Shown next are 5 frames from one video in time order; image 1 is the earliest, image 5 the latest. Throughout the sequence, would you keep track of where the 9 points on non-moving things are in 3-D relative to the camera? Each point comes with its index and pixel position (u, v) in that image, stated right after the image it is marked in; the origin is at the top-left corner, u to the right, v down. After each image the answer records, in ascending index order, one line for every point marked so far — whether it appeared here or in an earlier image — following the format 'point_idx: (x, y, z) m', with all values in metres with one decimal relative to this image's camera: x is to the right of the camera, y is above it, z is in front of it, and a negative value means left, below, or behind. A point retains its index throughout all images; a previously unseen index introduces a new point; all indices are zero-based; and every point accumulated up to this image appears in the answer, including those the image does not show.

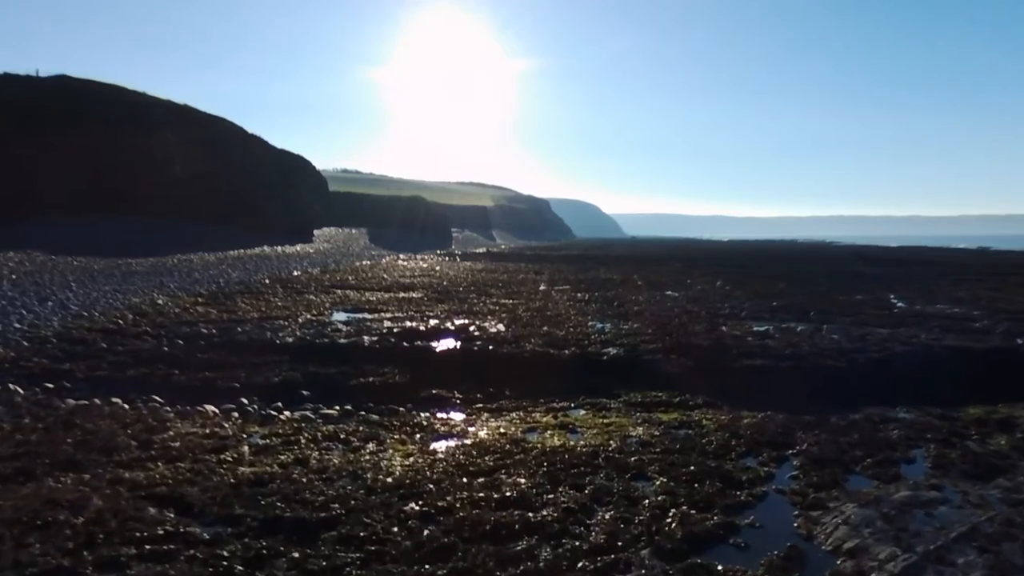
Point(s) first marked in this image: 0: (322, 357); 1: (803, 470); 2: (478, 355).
0: (-2.4, -0.9, +18.2) m
1: (+1.9, -1.2, +9.6) m
2: (-0.4, -0.9, +18.7) m
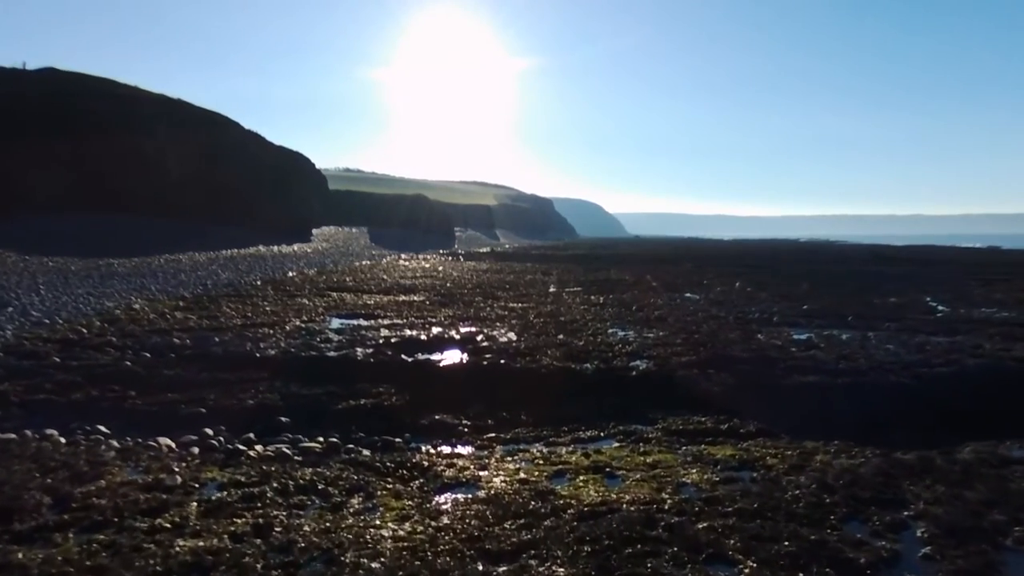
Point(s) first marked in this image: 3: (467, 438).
0: (-2.2, -0.9, +15.7) m
1: (+2.1, -1.3, +7.1) m
2: (-0.3, -0.9, +16.2) m
3: (-0.4, -1.3, +12.9) m
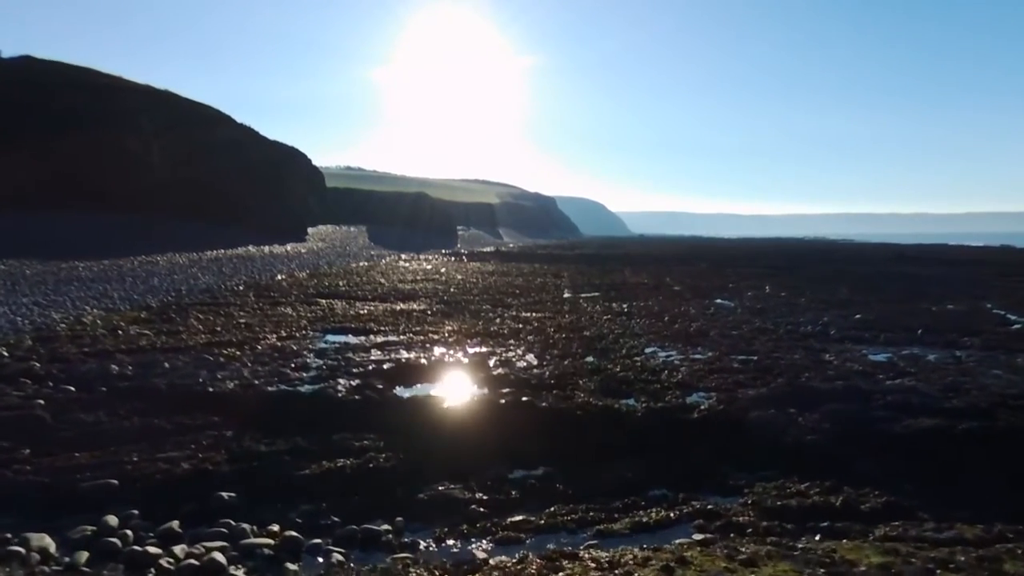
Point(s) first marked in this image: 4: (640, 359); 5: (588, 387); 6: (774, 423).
0: (-2.0, -1.1, +12.0) m
1: (+2.3, -1.4, +3.4) m
2: (0.0, -1.1, +12.5) m
3: (-0.2, -1.5, +9.1) m
4: (+1.5, -0.8, +17.2) m
5: (+0.7, -1.0, +14.1) m
6: (+2.2, -1.1, +12.5) m
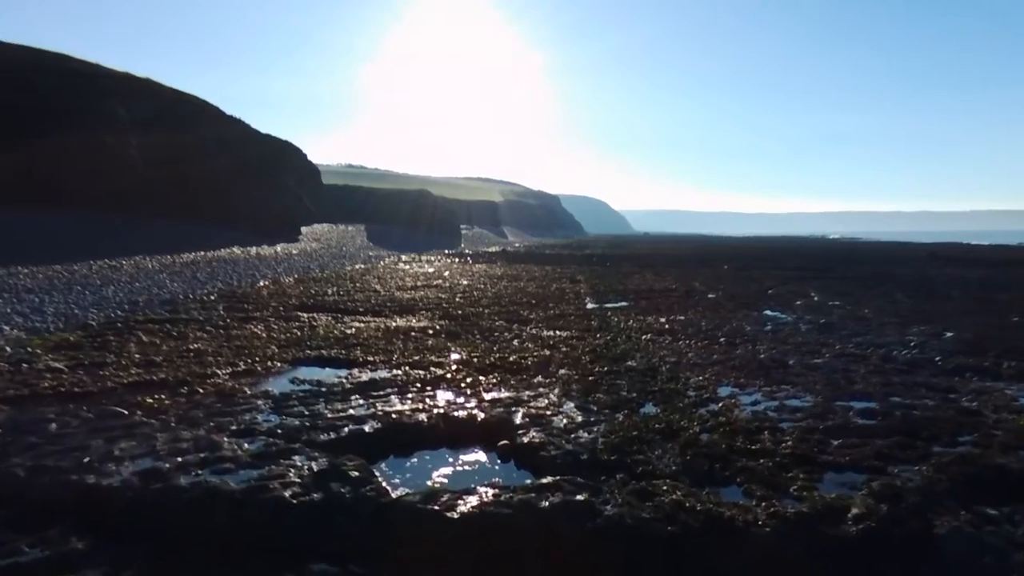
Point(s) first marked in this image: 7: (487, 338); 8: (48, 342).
0: (-1.7, -1.3, +7.3) m
1: (+2.5, -1.6, -1.3) m
2: (+0.2, -1.3, +7.8) m
3: (+0.1, -1.7, +4.5) m
4: (+1.8, -1.0, +12.5) m
5: (+1.0, -1.2, +9.4) m
6: (+2.5, -1.3, +7.8) m
7: (-0.3, -0.7, +19.7) m
8: (-5.7, -0.6, +18.2) m
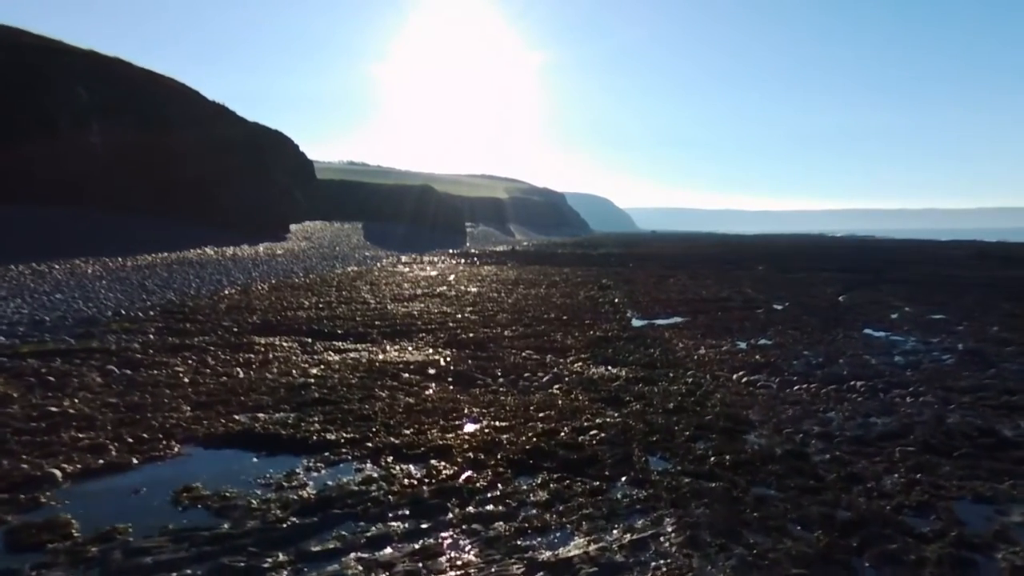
0: (-1.4, -1.5, +0.8) m
1: (+2.9, -1.8, -7.8) m
2: (+0.6, -1.5, +1.3) m
3: (+0.4, -1.9, -2.0) m
4: (+2.1, -1.2, +6.0) m
5: (+1.3, -1.4, +2.9) m
6: (+2.8, -1.6, +1.3) m
7: (+0.1, -0.9, +13.2) m
8: (-5.4, -0.8, +11.7) m
